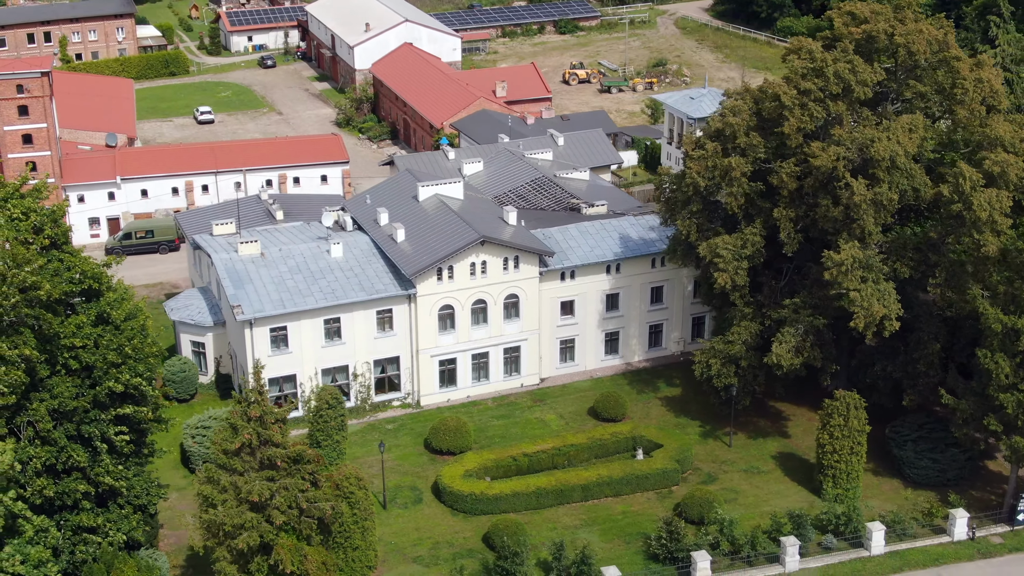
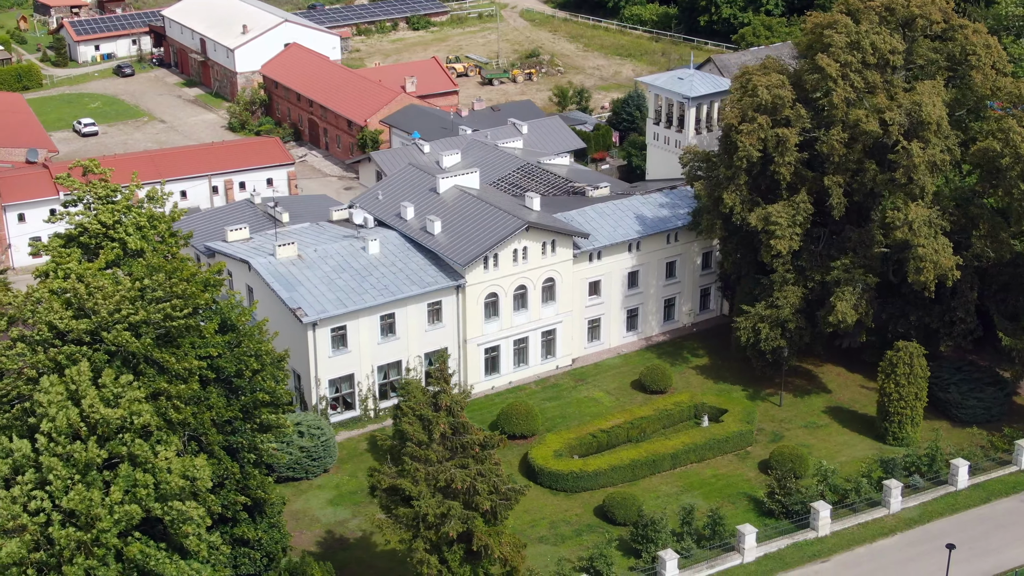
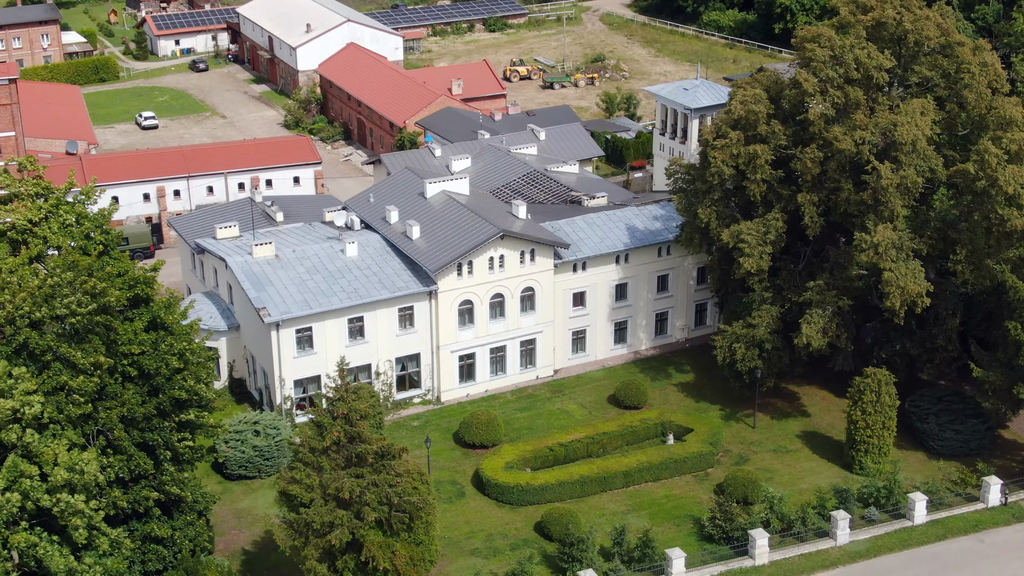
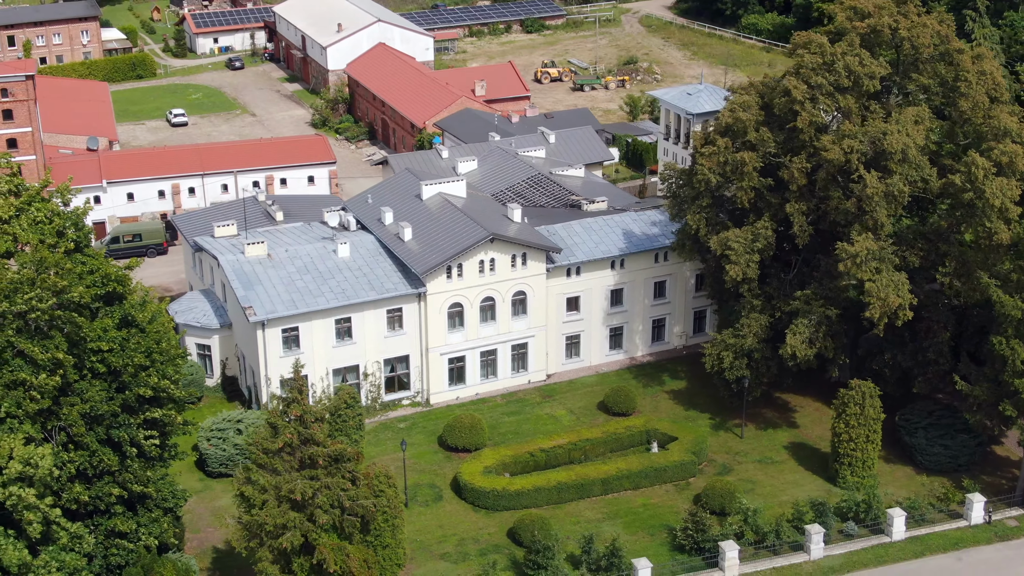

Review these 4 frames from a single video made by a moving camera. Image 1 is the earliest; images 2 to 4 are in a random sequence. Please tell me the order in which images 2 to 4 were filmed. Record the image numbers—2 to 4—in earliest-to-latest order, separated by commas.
4, 3, 2
